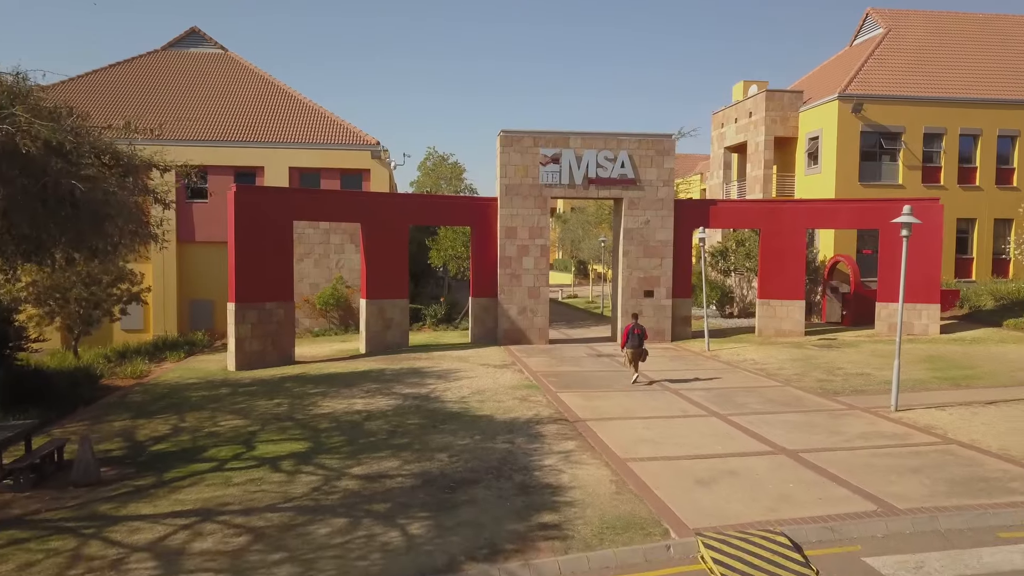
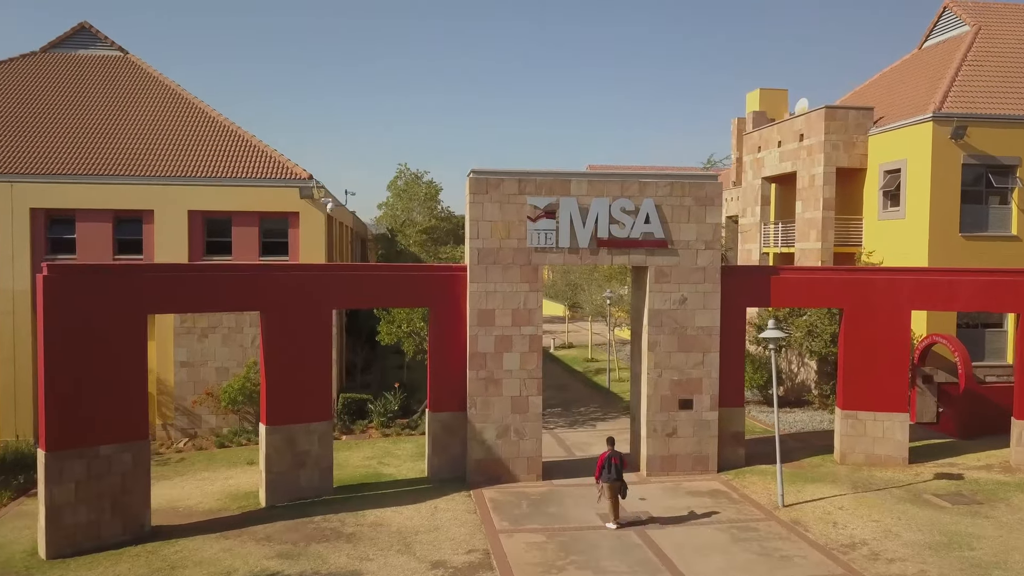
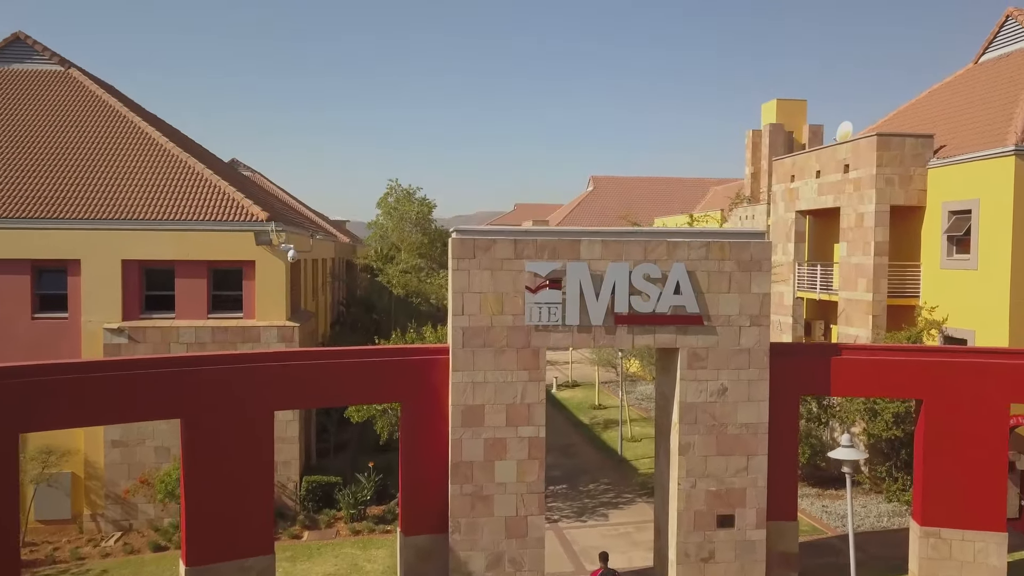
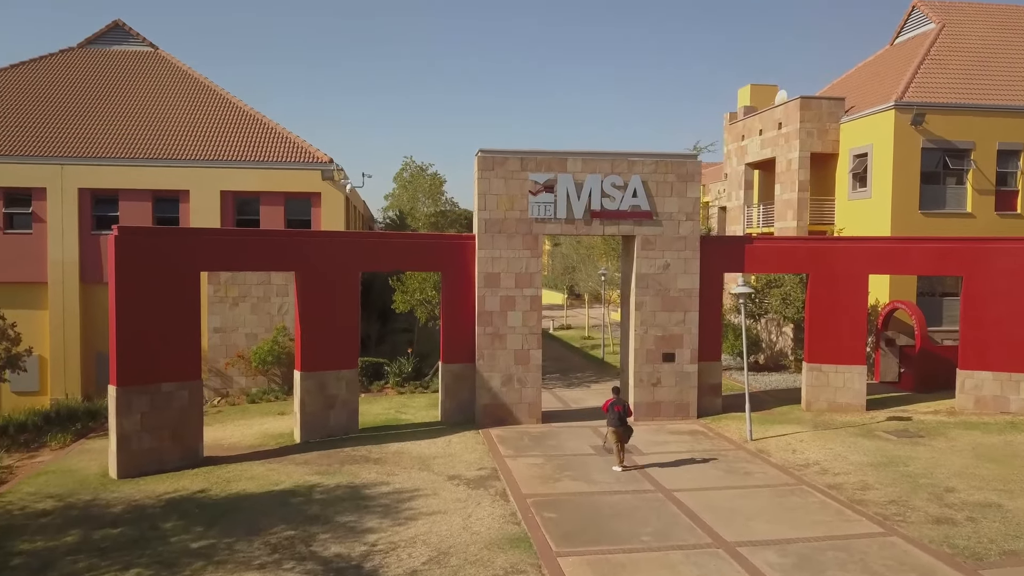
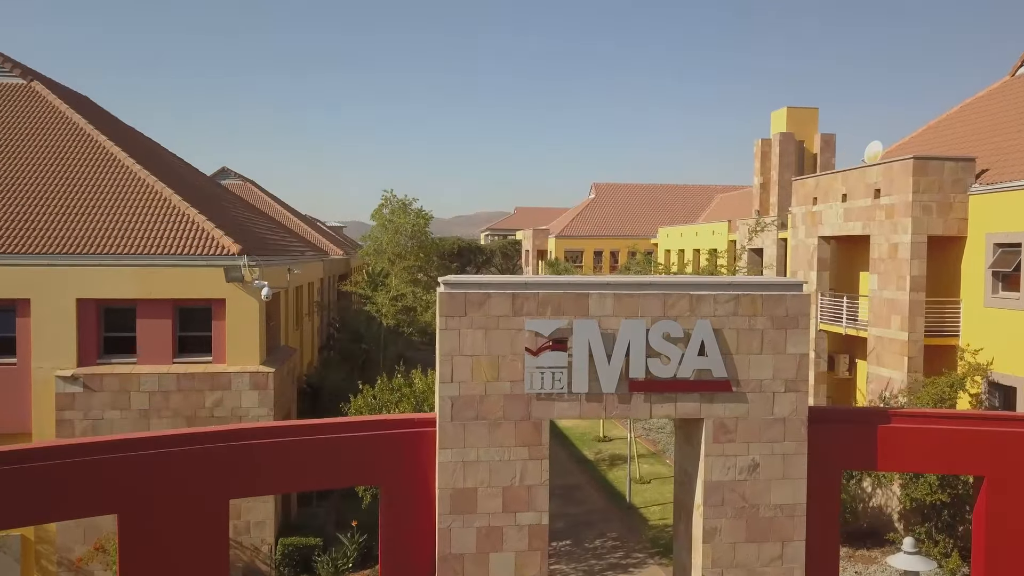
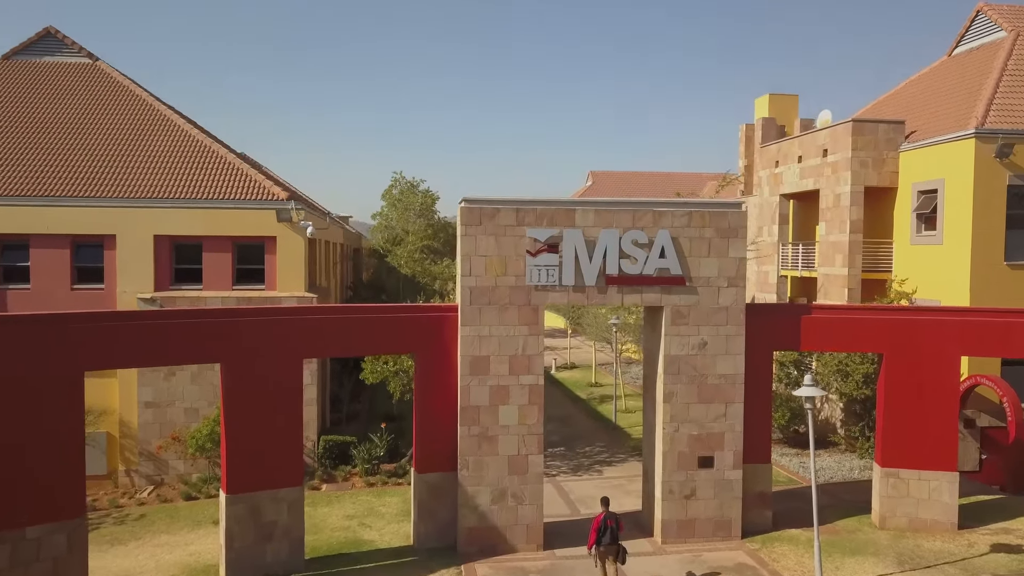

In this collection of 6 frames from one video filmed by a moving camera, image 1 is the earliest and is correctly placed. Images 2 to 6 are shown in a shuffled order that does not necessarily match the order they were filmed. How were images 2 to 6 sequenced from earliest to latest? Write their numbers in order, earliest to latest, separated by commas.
4, 2, 6, 3, 5
